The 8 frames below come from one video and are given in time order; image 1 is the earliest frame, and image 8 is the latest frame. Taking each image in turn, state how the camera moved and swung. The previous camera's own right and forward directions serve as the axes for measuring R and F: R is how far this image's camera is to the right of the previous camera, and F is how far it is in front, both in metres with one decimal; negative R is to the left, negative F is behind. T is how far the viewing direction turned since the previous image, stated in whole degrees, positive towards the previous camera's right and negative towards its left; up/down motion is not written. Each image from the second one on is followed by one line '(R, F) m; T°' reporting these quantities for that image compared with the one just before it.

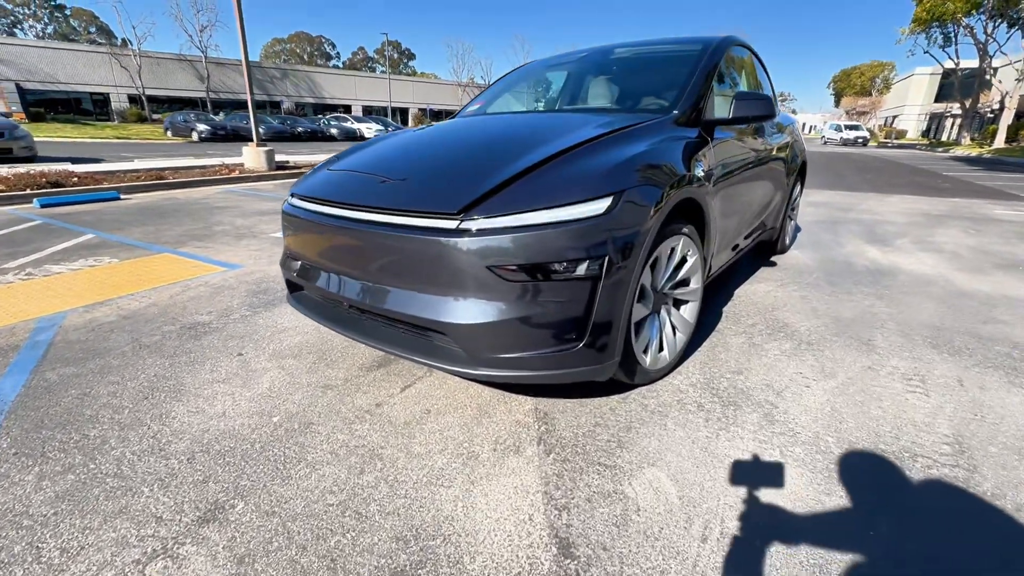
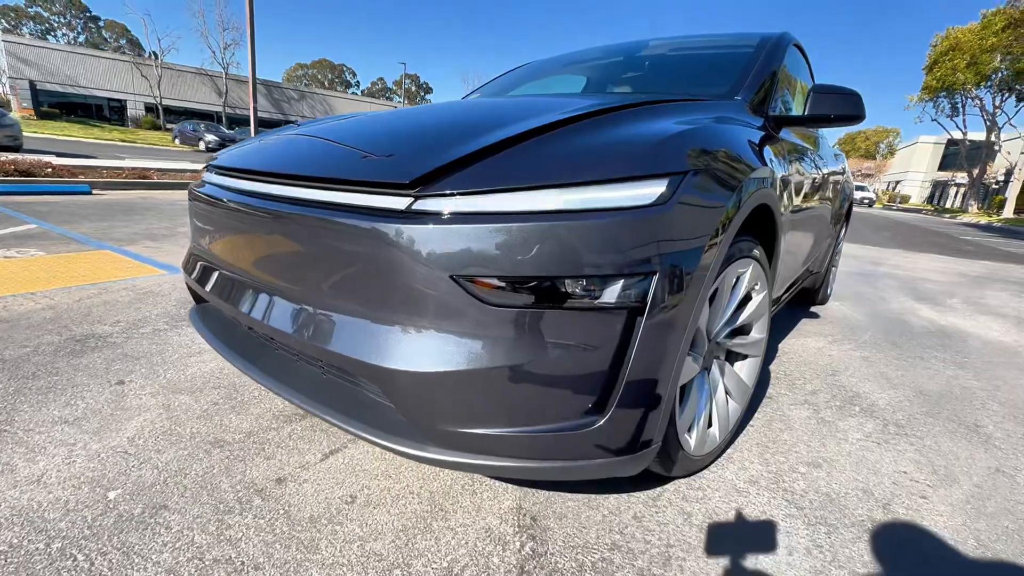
(0.0, +0.7) m; 0°
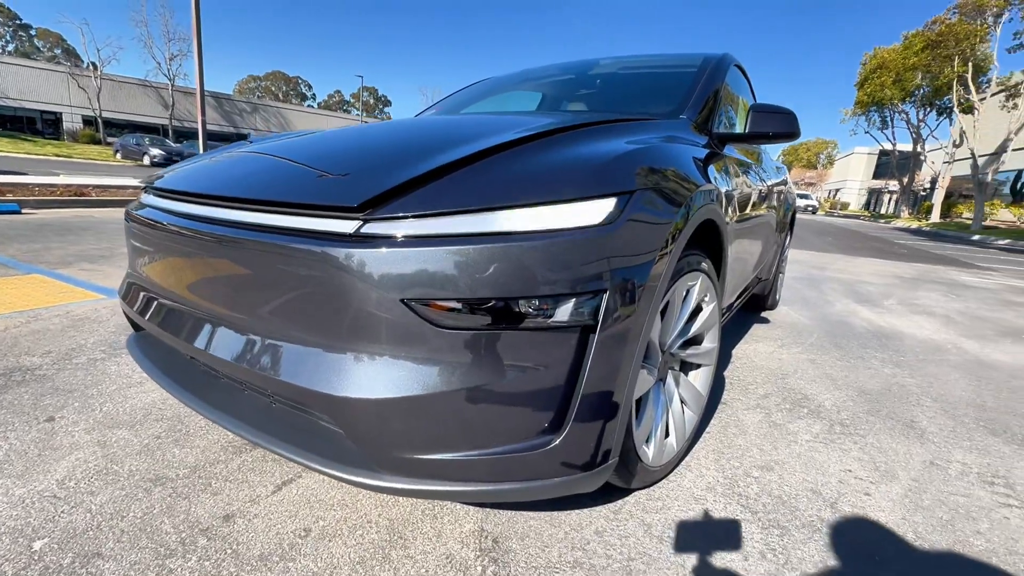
(0.0, 0.0) m; +4°
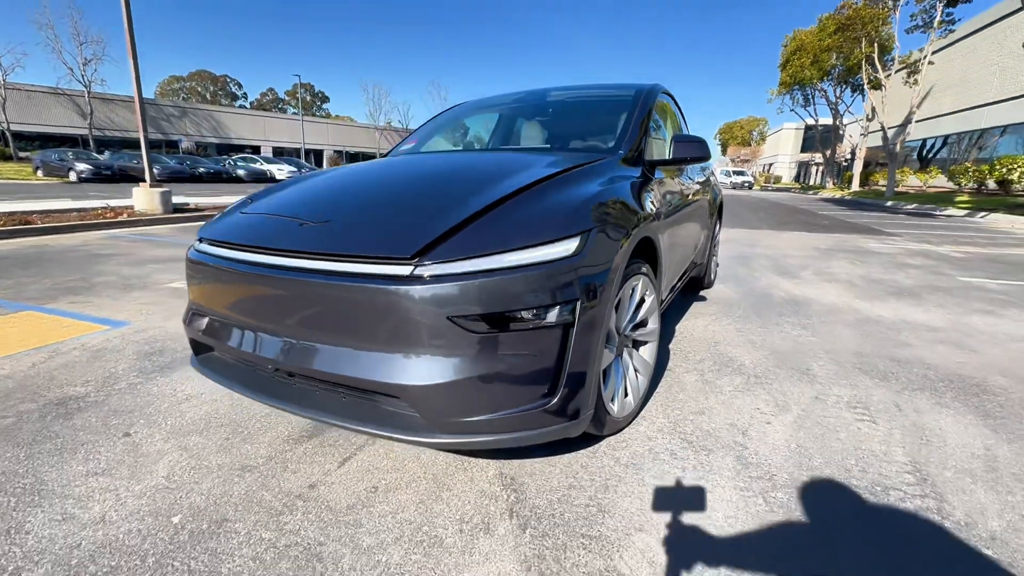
(-0.2, -0.5) m; +5°
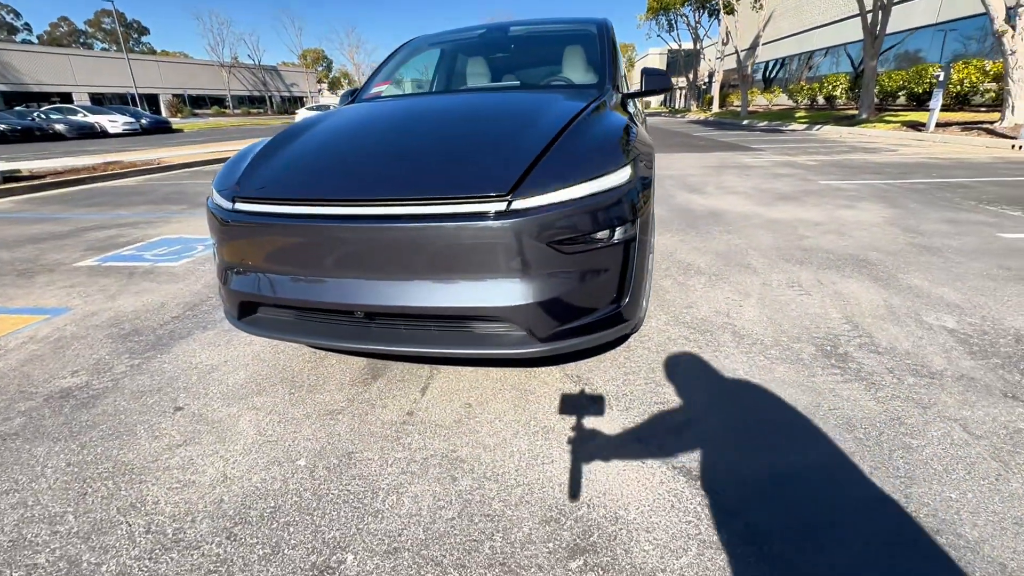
(-0.7, -0.2) m; +12°
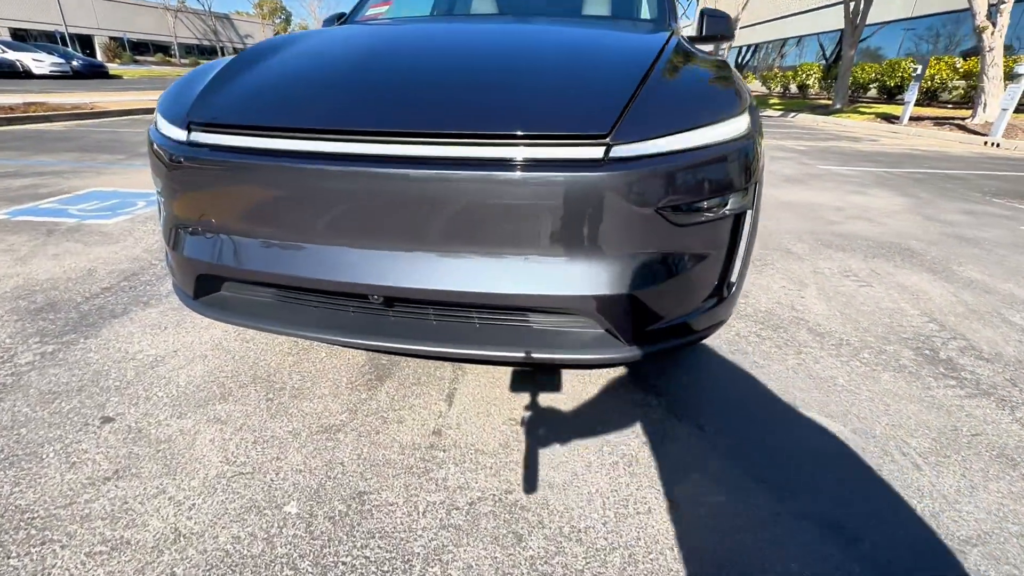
(-0.3, +0.5) m; +5°
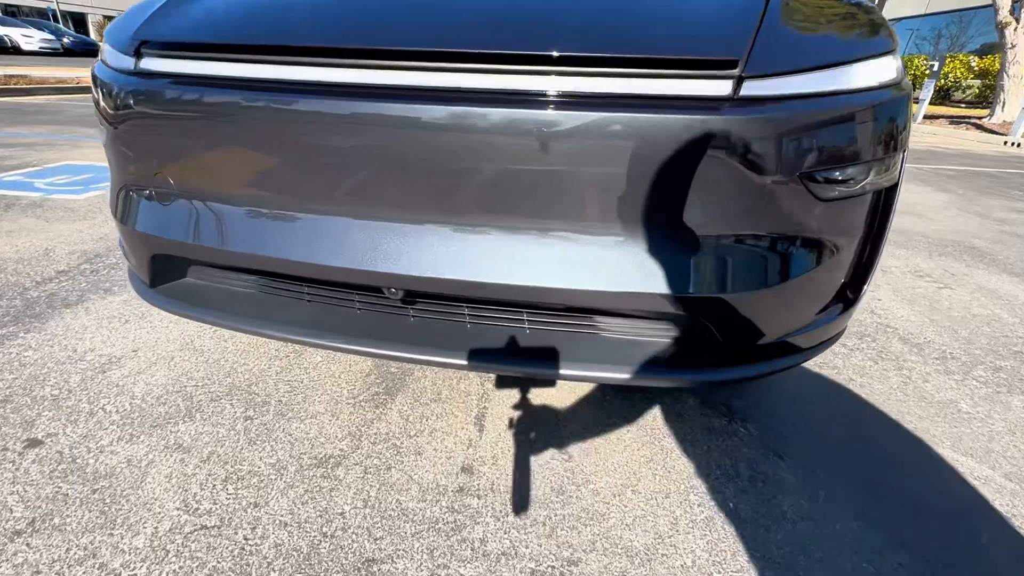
(-0.2, +0.4) m; +1°
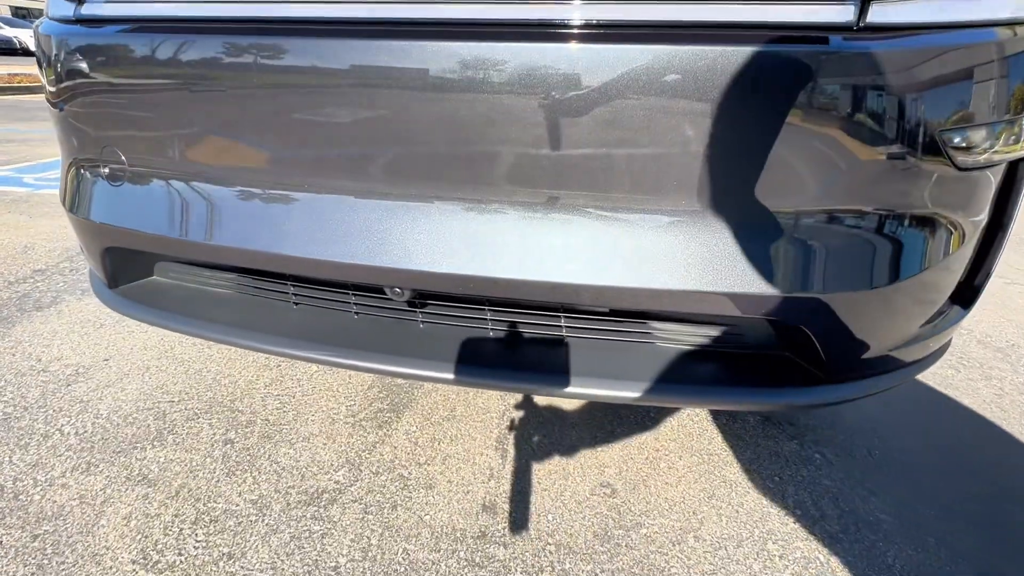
(-0.1, +0.2) m; -1°
